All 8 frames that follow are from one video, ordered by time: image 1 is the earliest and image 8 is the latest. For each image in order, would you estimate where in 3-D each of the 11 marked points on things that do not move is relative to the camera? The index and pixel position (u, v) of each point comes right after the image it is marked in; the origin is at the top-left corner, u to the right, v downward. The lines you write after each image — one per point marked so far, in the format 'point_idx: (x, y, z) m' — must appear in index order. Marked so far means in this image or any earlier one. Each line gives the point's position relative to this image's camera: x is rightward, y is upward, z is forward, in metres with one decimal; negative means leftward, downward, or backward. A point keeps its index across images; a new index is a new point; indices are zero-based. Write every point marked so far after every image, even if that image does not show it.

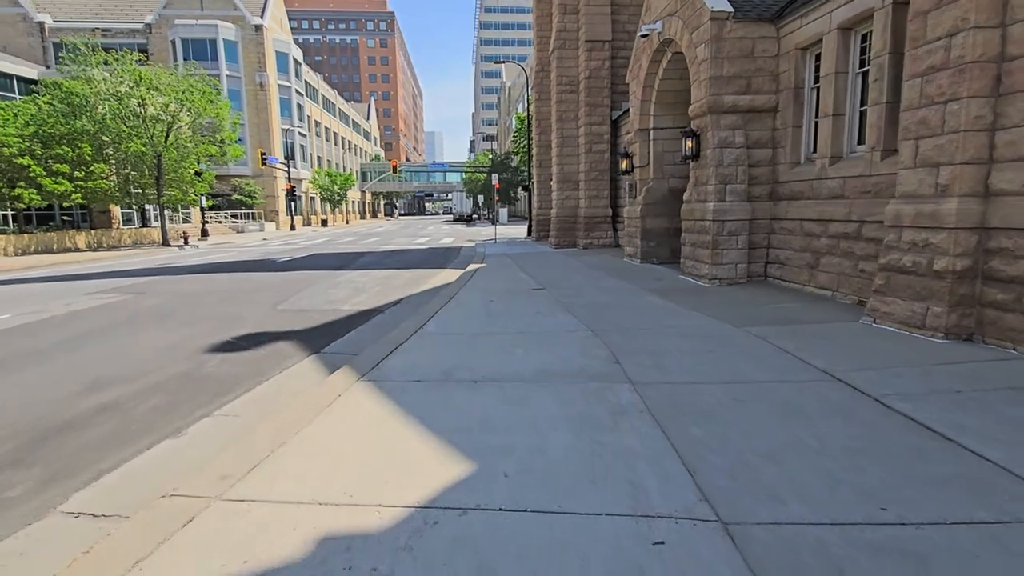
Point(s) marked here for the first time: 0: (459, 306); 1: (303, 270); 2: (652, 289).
0: (-0.9, -0.3, +9.1) m
1: (-6.8, +0.6, +17.1) m
2: (+2.8, 0.0, +10.3) m
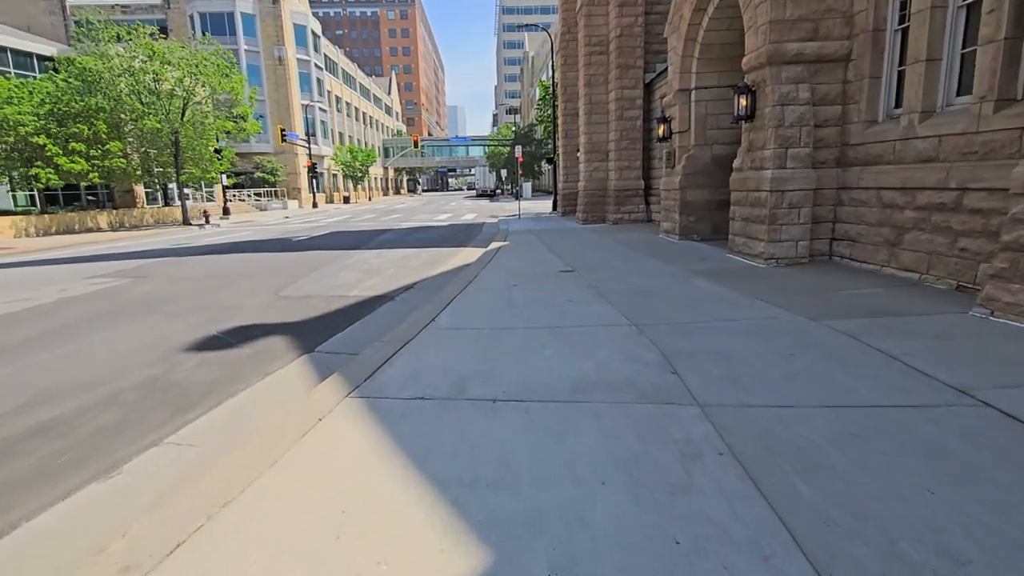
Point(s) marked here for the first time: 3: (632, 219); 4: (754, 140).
0: (-0.5, 0.0, +8.0) m
1: (-6.0, +1.2, +16.3) m
2: (+3.2, +0.3, +9.1) m
3: (+4.3, +2.5, +19.0) m
4: (+4.3, +2.6, +9.3) m
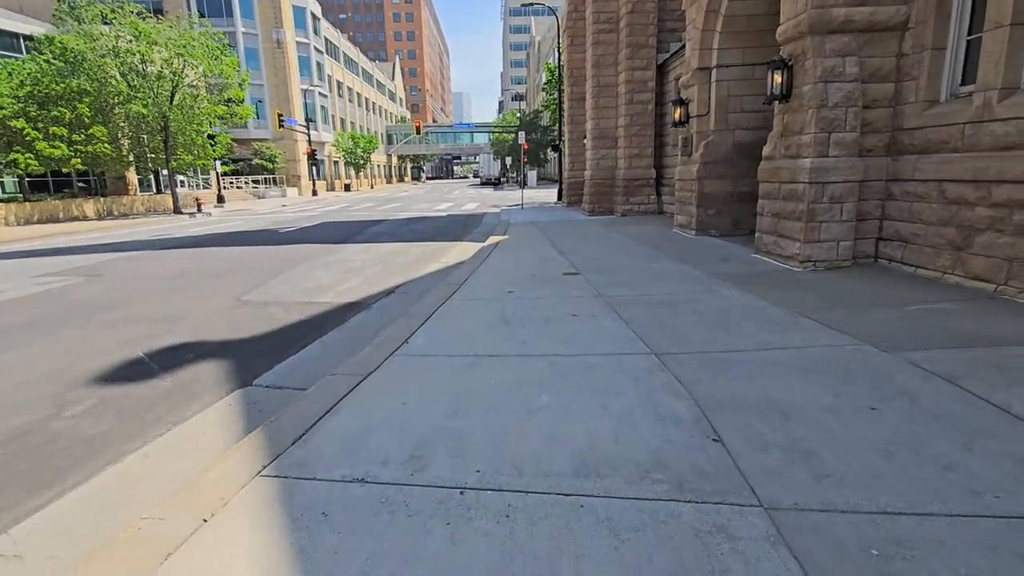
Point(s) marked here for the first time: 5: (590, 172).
0: (-0.6, -0.1, +6.9) m
1: (-6.0, +1.3, +15.1) m
2: (+3.1, +0.2, +7.8) m
3: (+4.4, +2.6, +17.7) m
4: (+4.3, +2.5, +8.1) m
5: (+2.8, +4.1, +18.7) m
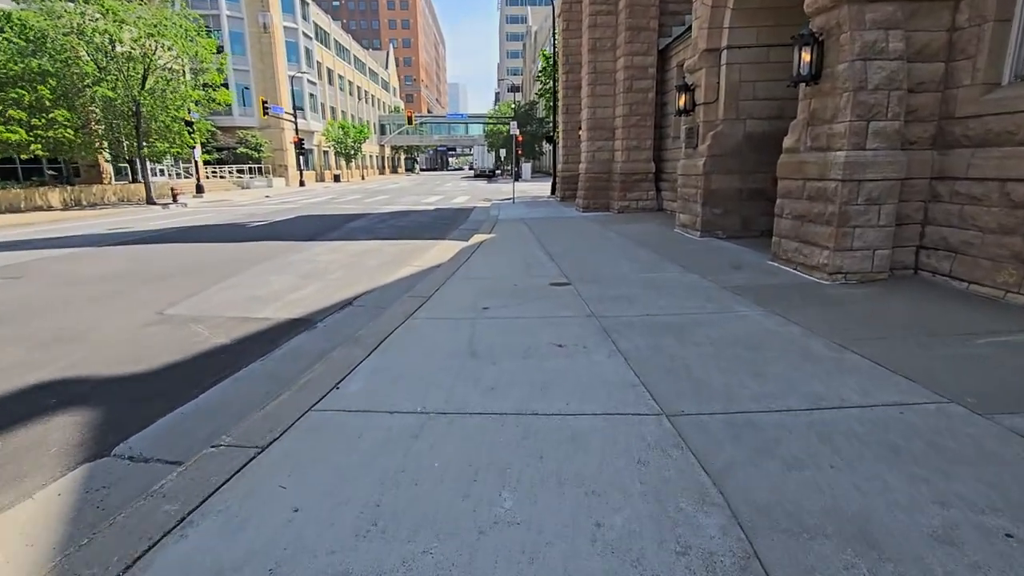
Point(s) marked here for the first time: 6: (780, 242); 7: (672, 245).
0: (-0.8, -0.3, +5.7) m
1: (-6.4, +1.3, +13.8) m
2: (+2.9, 0.0, +6.6) m
3: (+4.0, +2.5, +16.5) m
4: (+4.0, +2.3, +6.9) m
5: (+2.4, +4.1, +17.5) m
6: (+3.9, +0.7, +7.7) m
7: (+3.1, +0.8, +10.0) m
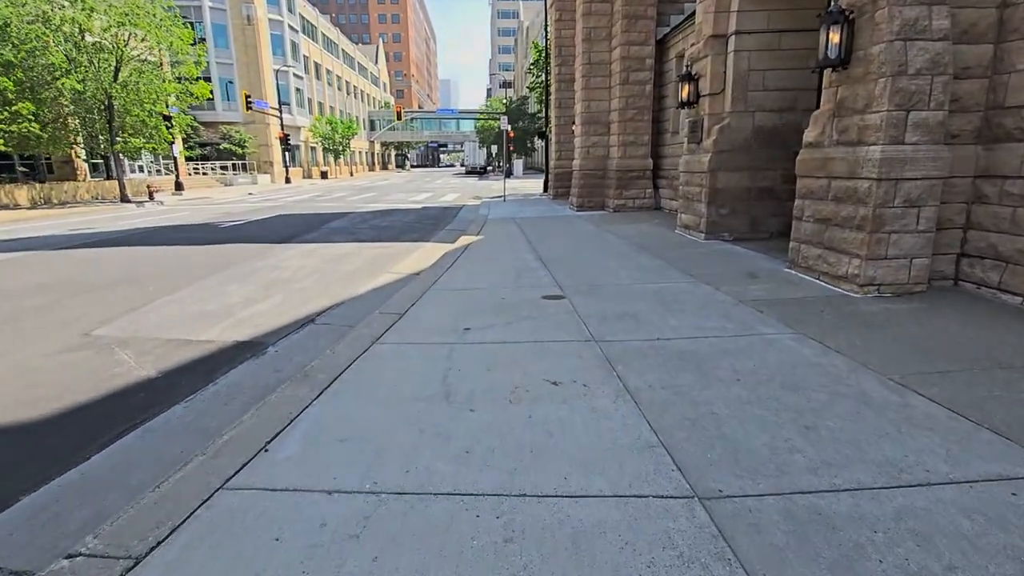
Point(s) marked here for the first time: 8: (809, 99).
0: (-1.0, -0.5, +4.8) m
1: (-6.6, +1.2, +12.8) m
2: (+2.7, -0.1, +5.8) m
3: (+3.7, +2.4, +15.6) m
4: (+3.8, +2.2, +6.0) m
5: (+2.1, +4.0, +16.6) m
6: (+3.8, +0.5, +6.9) m
7: (+2.9, +0.7, +9.2) m
8: (+5.4, +3.4, +9.5) m
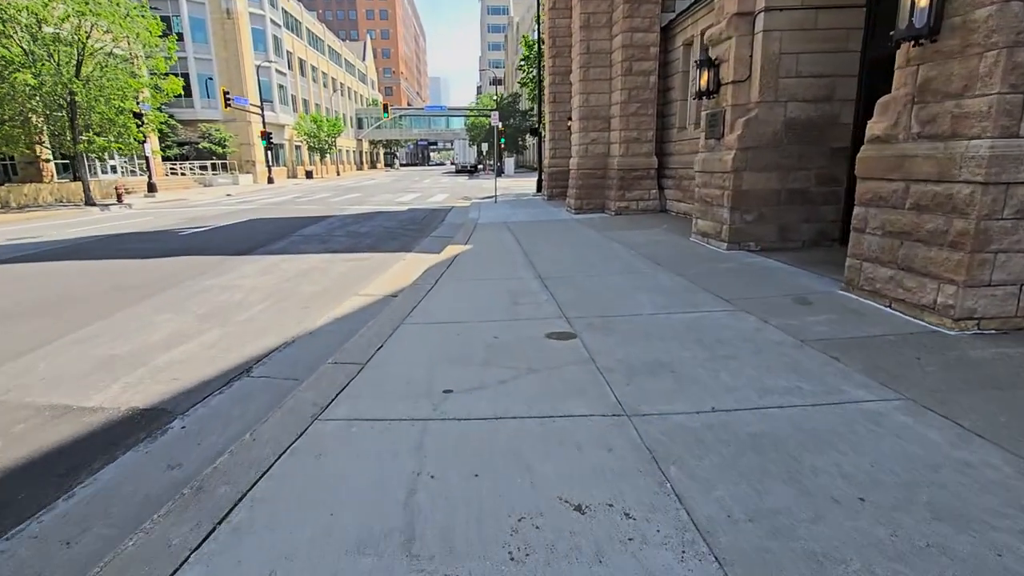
0: (-1.0, -0.8, +3.4) m
1: (-6.8, +0.8, +11.4) m
2: (+2.7, -0.5, +4.5) m
3: (+3.5, +2.2, +14.3) m
4: (+3.8, +1.9, +4.7) m
5: (+1.9, +3.7, +15.3) m
6: (+3.7, +0.2, +5.6) m
7: (+2.8, +0.4, +7.9) m
8: (+5.3, +3.2, +8.2) m
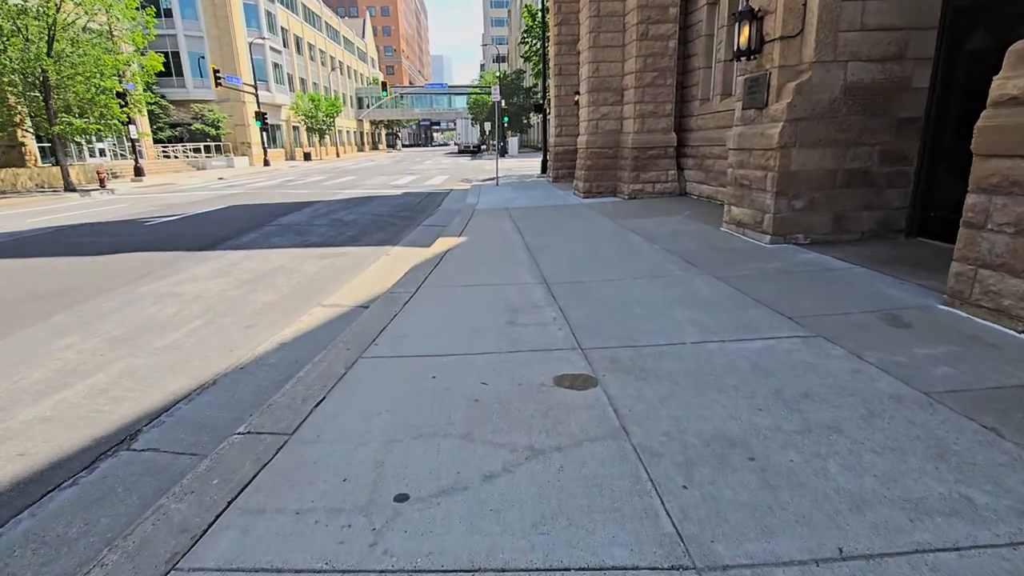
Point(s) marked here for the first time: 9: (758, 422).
0: (-1.0, -1.1, +2.1) m
1: (-6.7, +0.8, +10.0) m
2: (+2.6, -0.6, +3.1) m
3: (+3.5, +2.4, +12.8) m
4: (+3.7, +1.7, +3.2) m
5: (+1.9, +3.9, +13.7) m
6: (+3.7, +0.1, +4.1) m
7: (+2.8, +0.3, +6.5) m
8: (+5.2, +3.1, +6.7) m
9: (+1.4, -0.7, +2.9) m
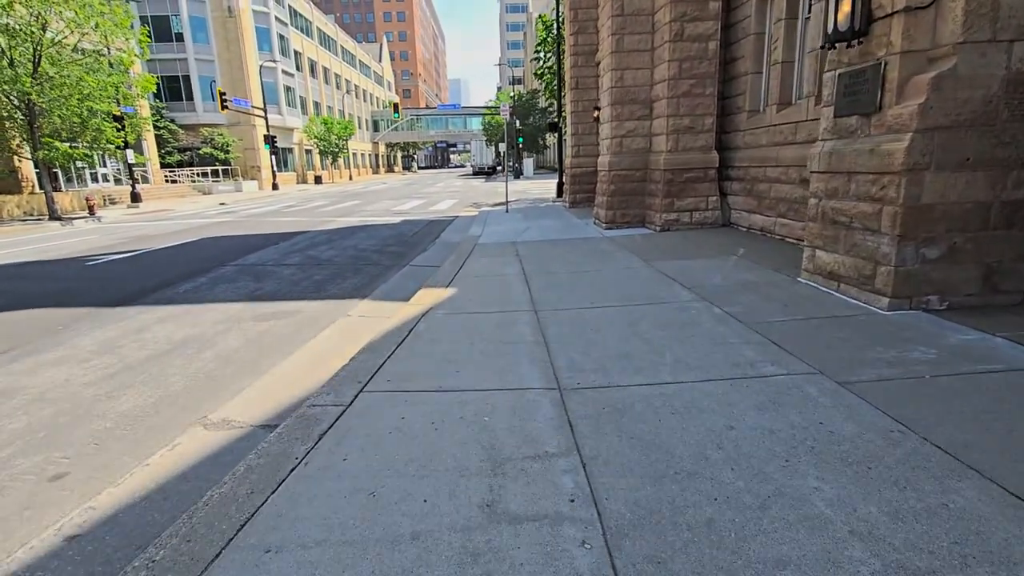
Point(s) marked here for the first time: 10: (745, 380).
0: (-1.2, -1.7, -0.1) m
1: (-6.7, -0.1, +8.1) m
2: (+2.5, -1.3, +0.8) m
3: (+3.7, +1.3, +10.6) m
4: (+3.6, +1.1, +1.0) m
5: (+2.1, +2.9, +11.6) m
6: (+3.6, -0.6, +1.8) m
7: (+2.7, -0.4, +4.2) m
8: (+5.2, +2.3, +4.4) m
9: (+1.2, -1.4, +0.6) m
10: (+1.7, -0.7, +3.7) m
